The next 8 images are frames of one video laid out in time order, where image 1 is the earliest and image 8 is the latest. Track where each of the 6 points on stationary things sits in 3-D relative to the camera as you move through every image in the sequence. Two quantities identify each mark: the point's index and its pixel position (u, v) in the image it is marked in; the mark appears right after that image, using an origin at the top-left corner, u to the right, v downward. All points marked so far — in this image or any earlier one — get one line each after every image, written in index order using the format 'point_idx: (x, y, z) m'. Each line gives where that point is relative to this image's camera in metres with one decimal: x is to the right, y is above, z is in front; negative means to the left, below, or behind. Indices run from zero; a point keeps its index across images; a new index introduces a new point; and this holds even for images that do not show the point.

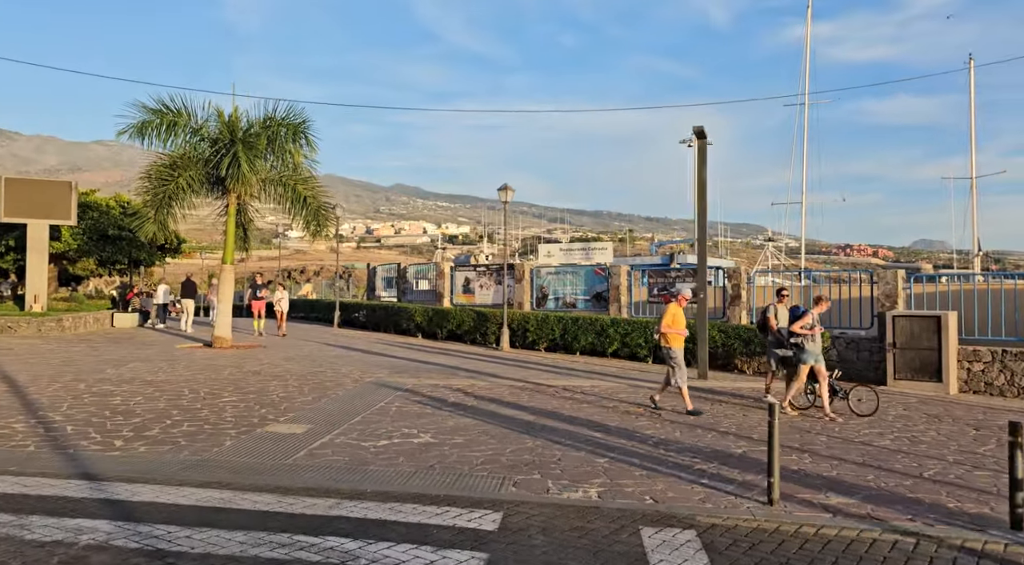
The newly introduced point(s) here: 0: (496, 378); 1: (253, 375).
0: (-0.3, -1.8, +15.7) m
1: (-4.6, -1.7, +14.9) m
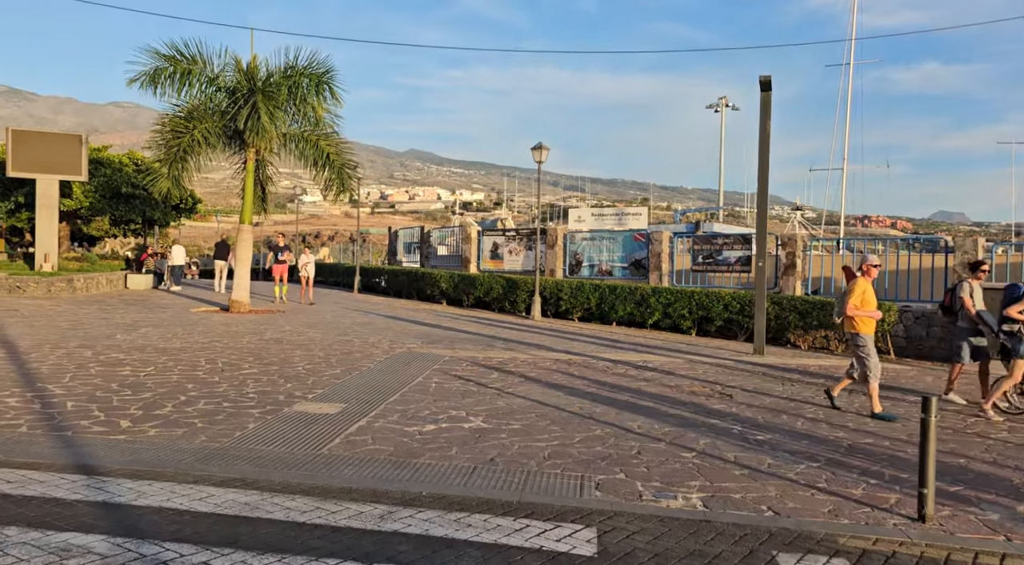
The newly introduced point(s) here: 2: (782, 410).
0: (+0.5, -1.2, +14.4) m
1: (-3.8, -1.0, +13.7) m
2: (+3.2, -1.5, +9.9) m
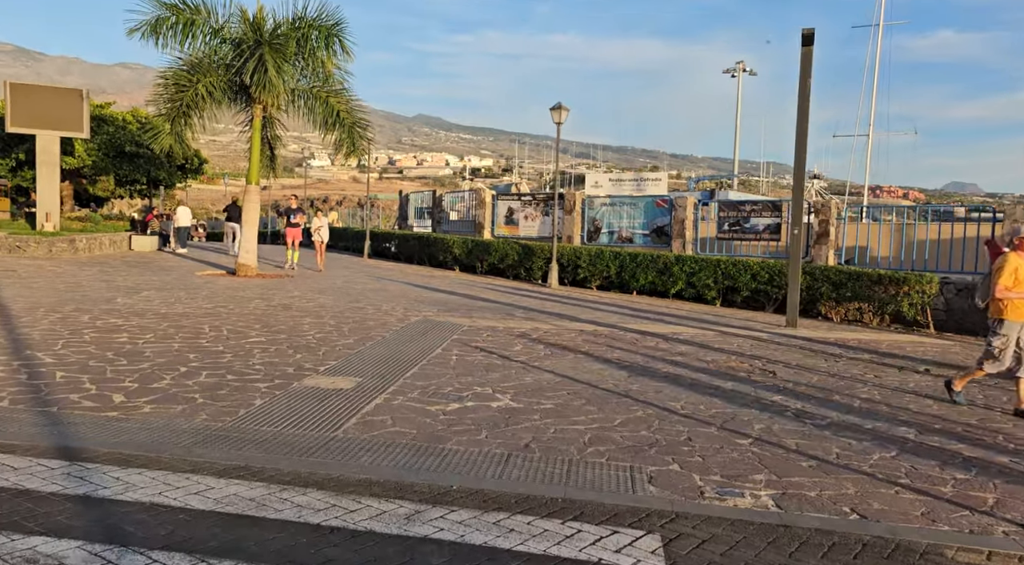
0: (+0.8, -0.6, +13.6) m
1: (-3.5, -0.4, +12.9) m
2: (+3.5, -1.2, +9.1) m
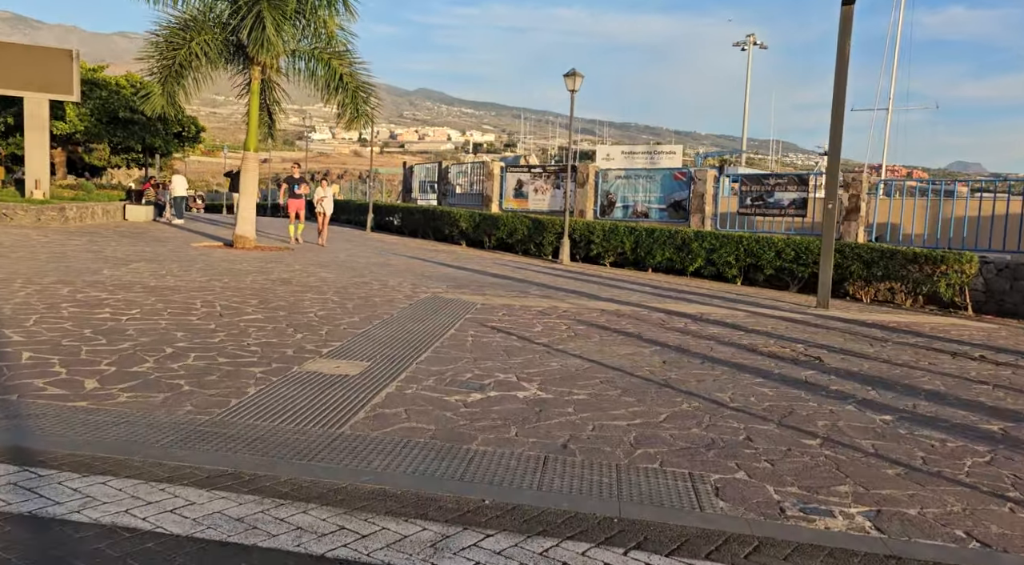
0: (+1.0, -0.3, +12.7) m
1: (-3.3, 0.0, +12.0) m
2: (+3.7, -0.9, +8.2) m
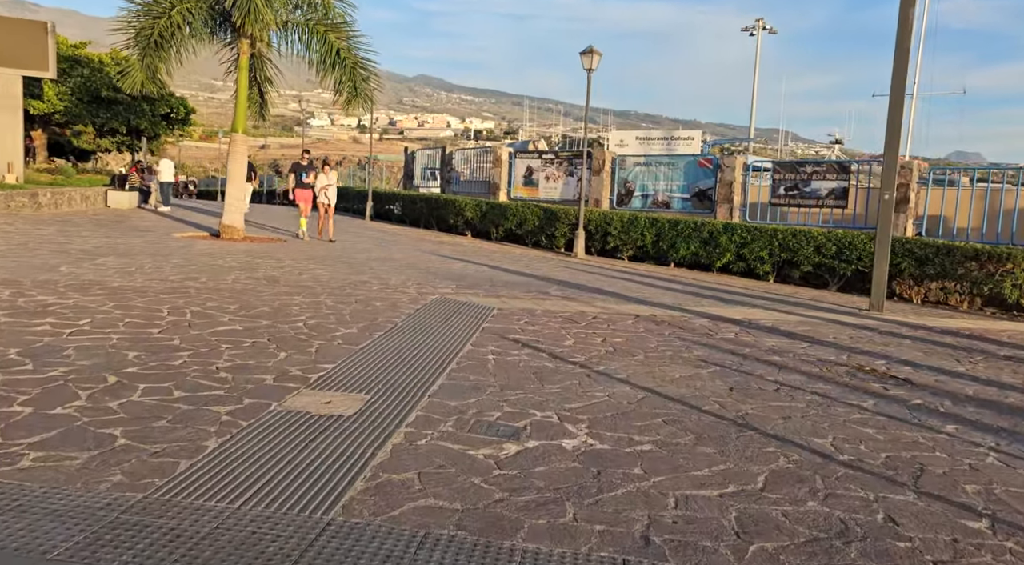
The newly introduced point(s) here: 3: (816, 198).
0: (+1.3, -0.3, +11.2) m
1: (-3.0, 0.0, +10.4) m
2: (+3.9, -1.0, +6.6) m
3: (+6.2, +1.7, +17.2) m
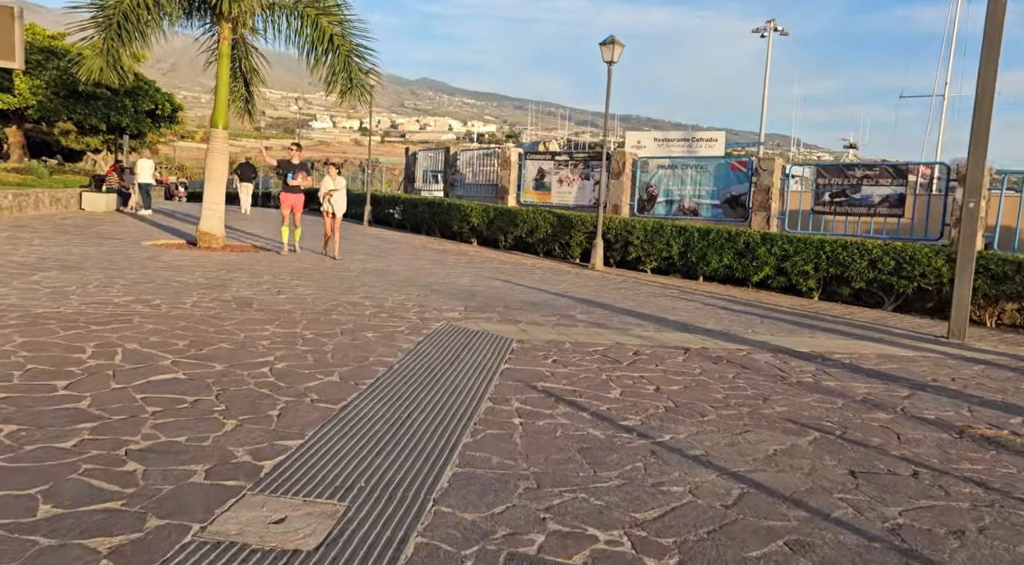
0: (+1.5, -0.5, +9.3) m
1: (-2.8, -0.3, +8.5) m
2: (+4.2, -1.3, +4.7) m
3: (+6.5, +1.4, +15.3) m
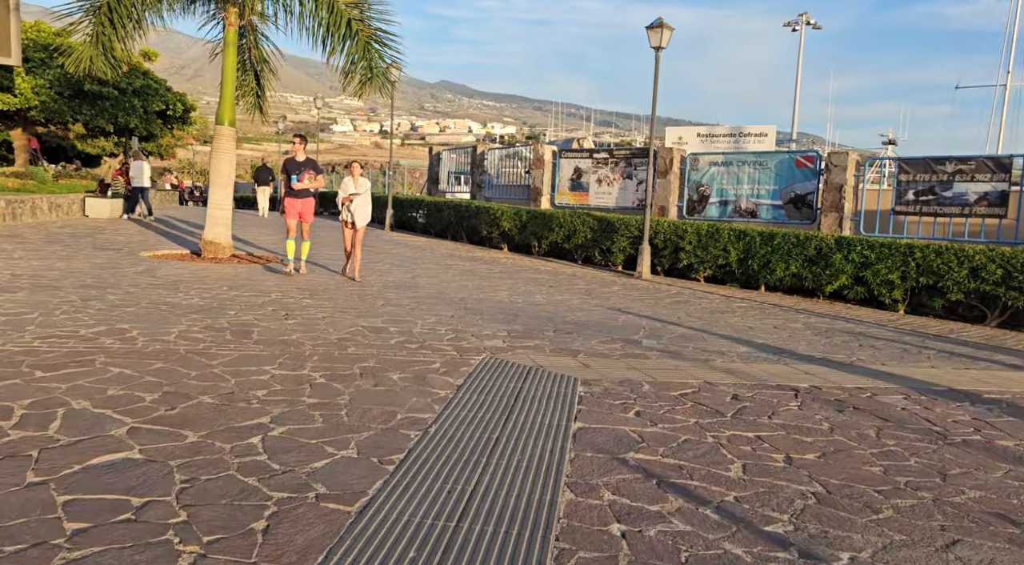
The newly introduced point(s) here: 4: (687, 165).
0: (+2.0, -0.7, +7.5) m
1: (-2.3, -0.5, +6.9) m
2: (+4.6, -1.5, +2.9) m
3: (+7.1, +1.2, +13.4) m
4: (+3.6, +2.4, +17.4) m
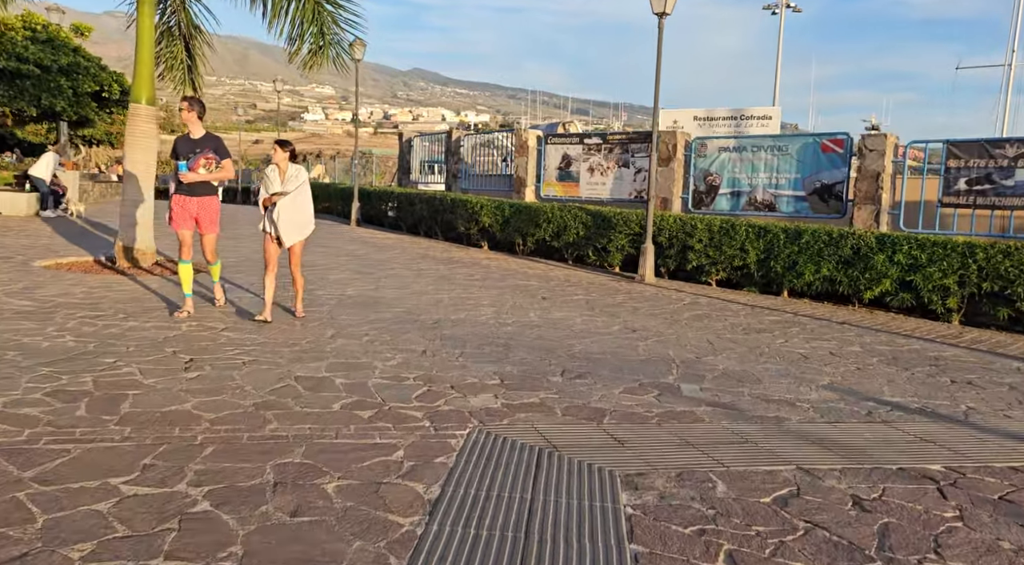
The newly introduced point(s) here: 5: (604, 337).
0: (+2.0, -0.9, +5.3) m
1: (-2.3, -0.7, +4.5) m
2: (+4.7, -1.7, +0.7) m
3: (+6.9, +1.2, +11.3) m
4: (+3.3, +2.4, +15.1) m
5: (+0.9, -0.5, +8.4) m
